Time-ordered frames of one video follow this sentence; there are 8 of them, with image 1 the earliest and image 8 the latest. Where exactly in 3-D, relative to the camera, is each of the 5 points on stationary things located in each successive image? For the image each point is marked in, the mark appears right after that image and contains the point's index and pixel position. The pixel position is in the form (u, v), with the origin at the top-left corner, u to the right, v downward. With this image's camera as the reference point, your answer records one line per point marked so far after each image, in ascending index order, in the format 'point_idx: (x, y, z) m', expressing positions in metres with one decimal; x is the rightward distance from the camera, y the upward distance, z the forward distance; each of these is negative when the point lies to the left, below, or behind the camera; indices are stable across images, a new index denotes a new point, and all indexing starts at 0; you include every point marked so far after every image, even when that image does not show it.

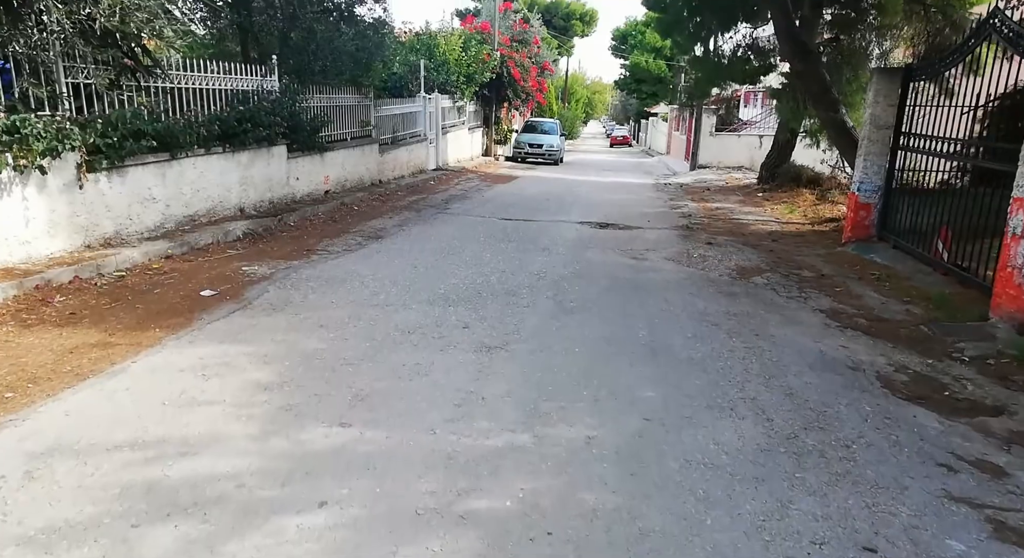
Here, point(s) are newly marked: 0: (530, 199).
0: (+0.4, +1.6, +16.1) m
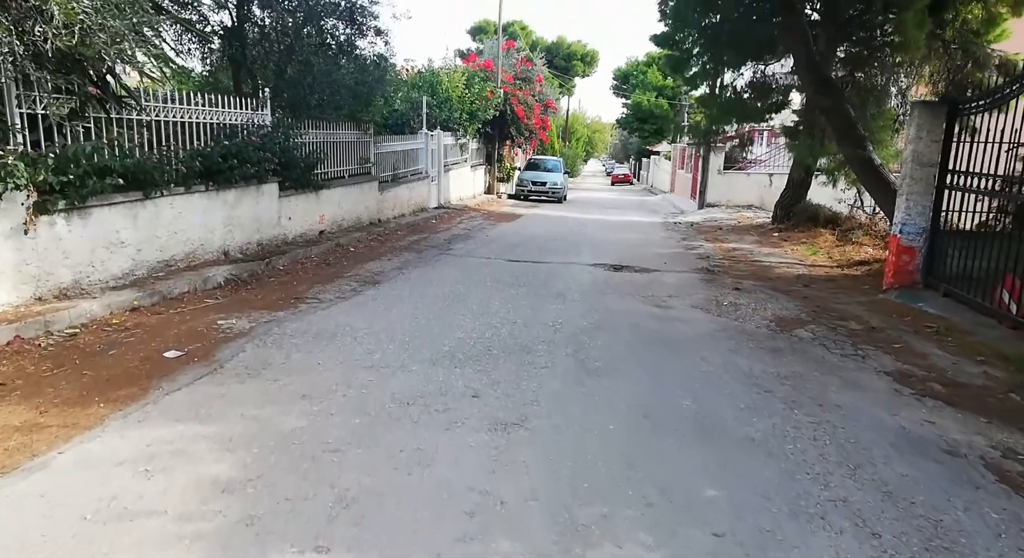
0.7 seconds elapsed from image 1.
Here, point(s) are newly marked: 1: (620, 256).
0: (+0.5, +0.8, +15.3) m
1: (+1.8, +0.3, +13.0) m
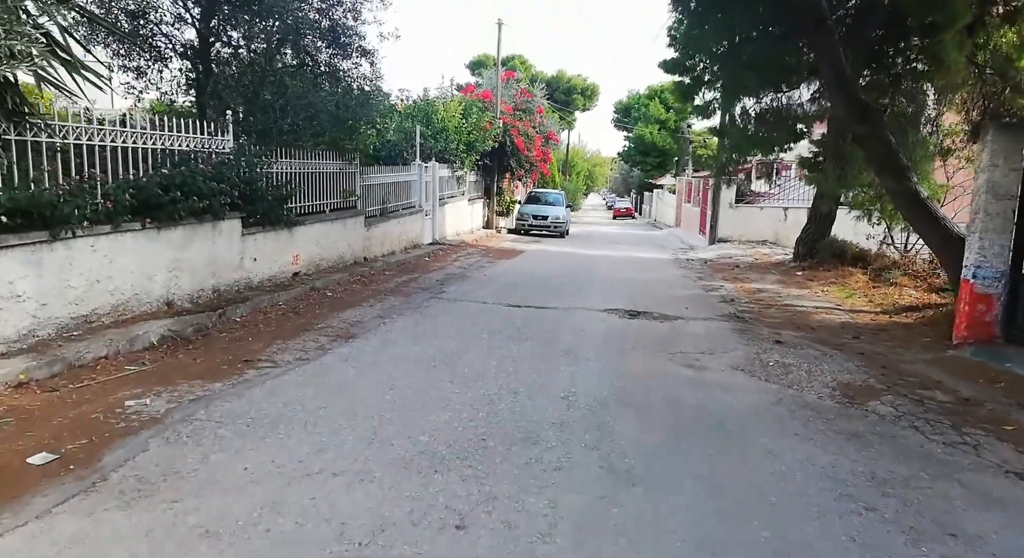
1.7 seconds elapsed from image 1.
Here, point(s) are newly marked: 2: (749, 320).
0: (+0.5, 0.0, +13.9) m
1: (+1.8, -0.4, +11.5) m
2: (+3.0, -0.5, +9.9) m
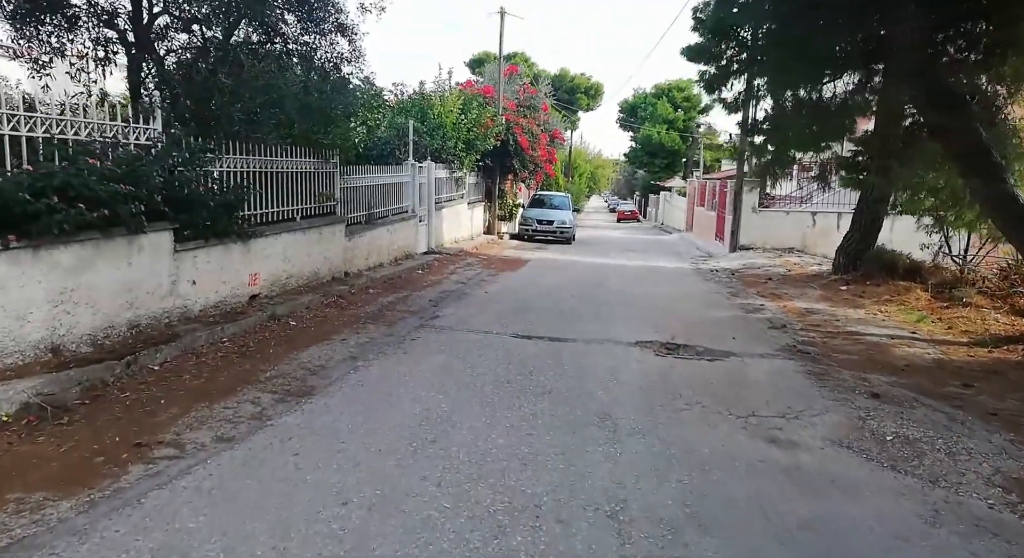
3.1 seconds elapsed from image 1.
0: (+0.6, -0.3, +11.9) m
1: (+1.9, -0.6, +9.6) m
2: (+3.1, -0.8, +7.9) m
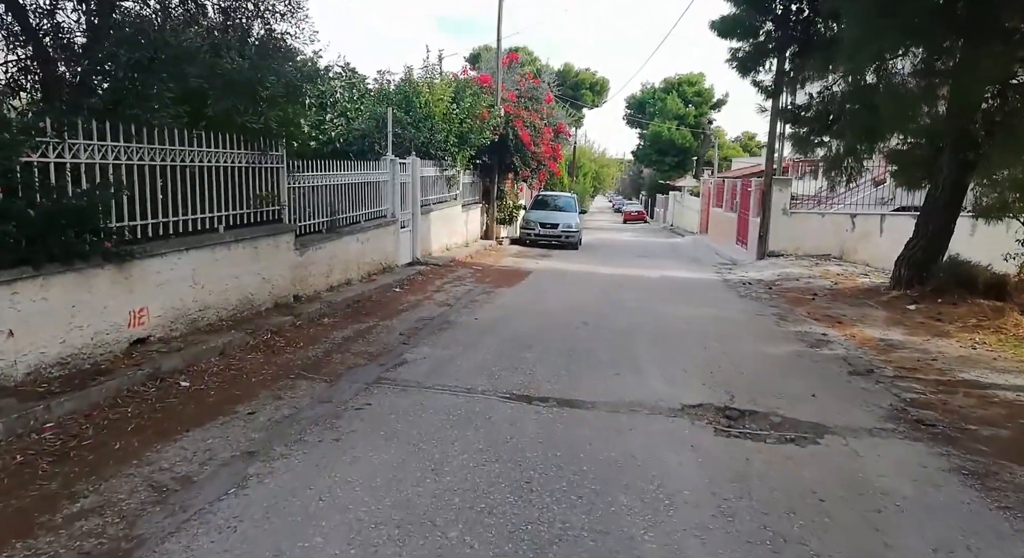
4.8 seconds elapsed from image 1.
0: (+0.6, -0.6, +9.4) m
1: (+1.9, -0.9, +7.0) m
2: (+3.0, -1.1, +5.3) m
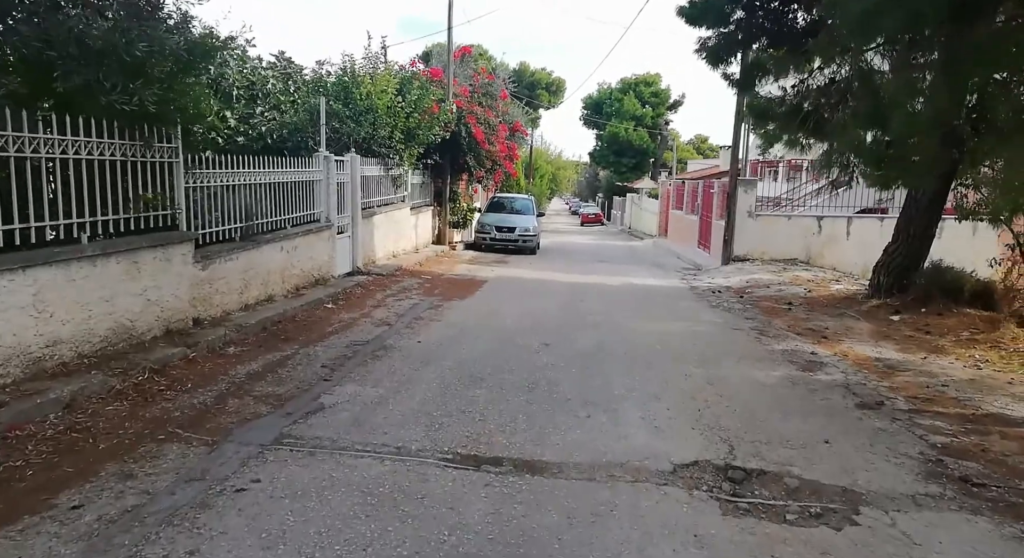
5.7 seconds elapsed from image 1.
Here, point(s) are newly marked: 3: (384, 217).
0: (0.0, -0.7, +8.0) m
1: (+1.5, -1.1, +5.7) m
2: (+2.7, -1.2, +4.1) m
3: (-2.6, +1.3, +16.0) m
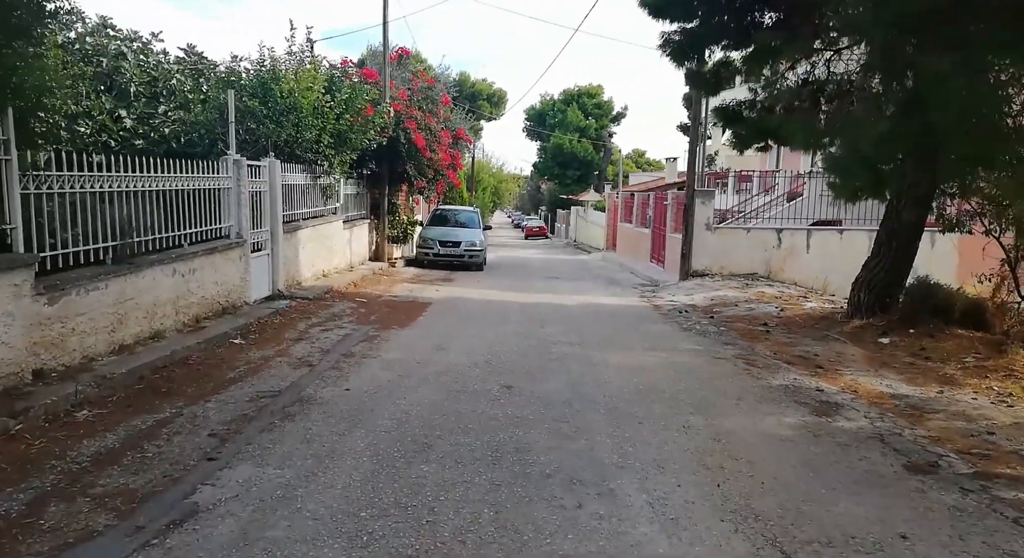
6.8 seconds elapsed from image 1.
0: (-0.3, -1.0, +6.3) m
1: (+1.3, -1.2, +4.2) m
2: (+2.6, -1.3, +2.6) m
3: (-3.6, +0.9, +14.1) m
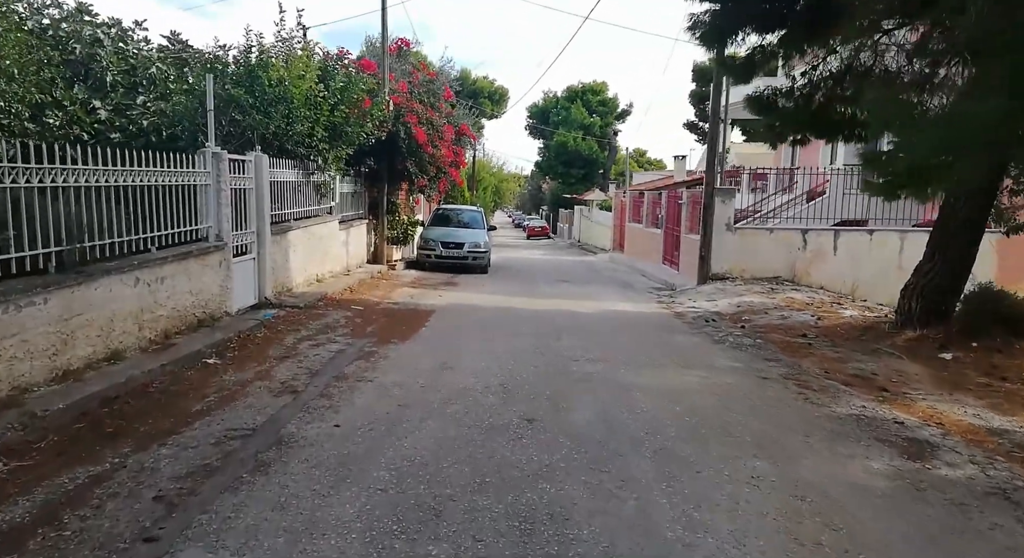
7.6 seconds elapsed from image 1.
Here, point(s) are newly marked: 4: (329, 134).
0: (-0.2, -1.1, +5.1) m
1: (+1.4, -1.3, +2.9) m
2: (+2.8, -1.4, +1.4) m
3: (-3.4, +0.8, +12.9) m
4: (-3.2, +2.5, +13.7) m
